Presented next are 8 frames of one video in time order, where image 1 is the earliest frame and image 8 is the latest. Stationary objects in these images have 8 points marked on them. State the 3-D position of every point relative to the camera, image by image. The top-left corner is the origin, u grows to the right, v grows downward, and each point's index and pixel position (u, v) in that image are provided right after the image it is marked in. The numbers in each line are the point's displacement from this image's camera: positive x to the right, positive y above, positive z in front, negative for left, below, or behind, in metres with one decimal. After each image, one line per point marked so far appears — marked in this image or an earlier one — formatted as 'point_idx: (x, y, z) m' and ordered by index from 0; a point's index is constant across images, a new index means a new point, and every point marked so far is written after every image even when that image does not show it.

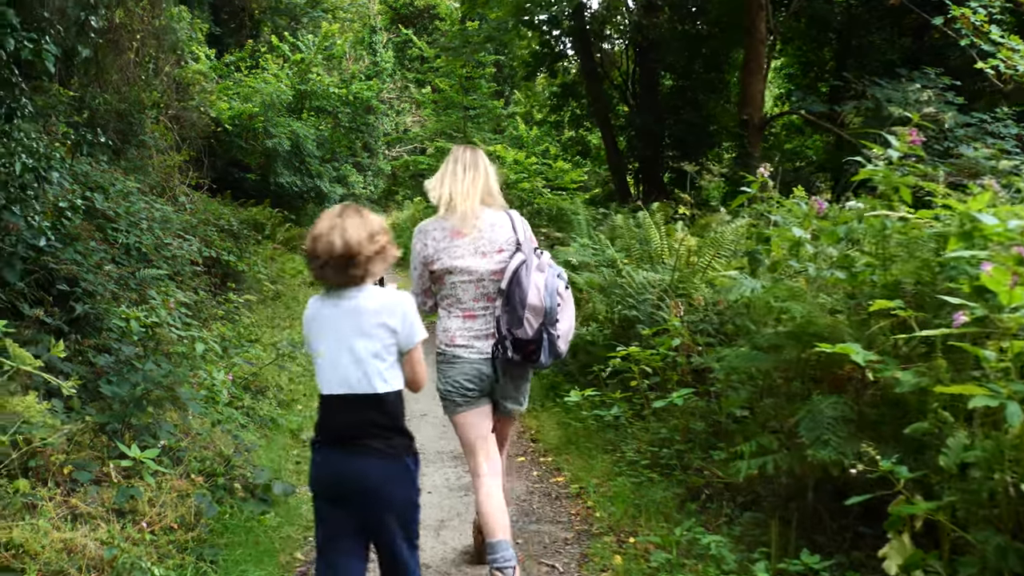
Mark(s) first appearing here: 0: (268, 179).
0: (-6.2, +2.8, +19.2) m
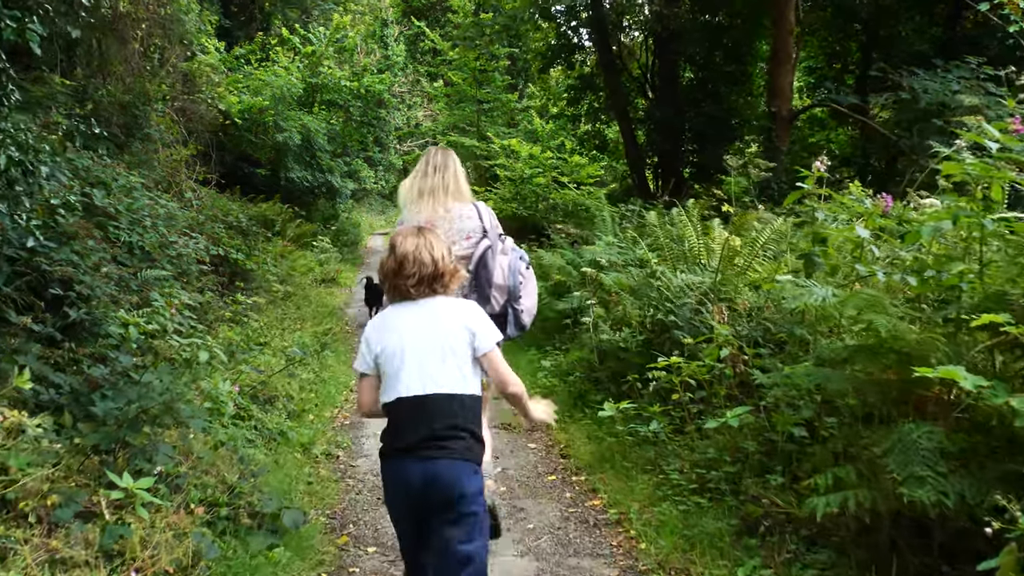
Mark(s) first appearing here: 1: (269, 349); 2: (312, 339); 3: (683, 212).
0: (-5.8, +2.8, +18.8) m
1: (-2.4, -0.6, +7.3) m
2: (-2.3, -0.6, +8.7) m
3: (+1.5, +0.7, +6.4) m
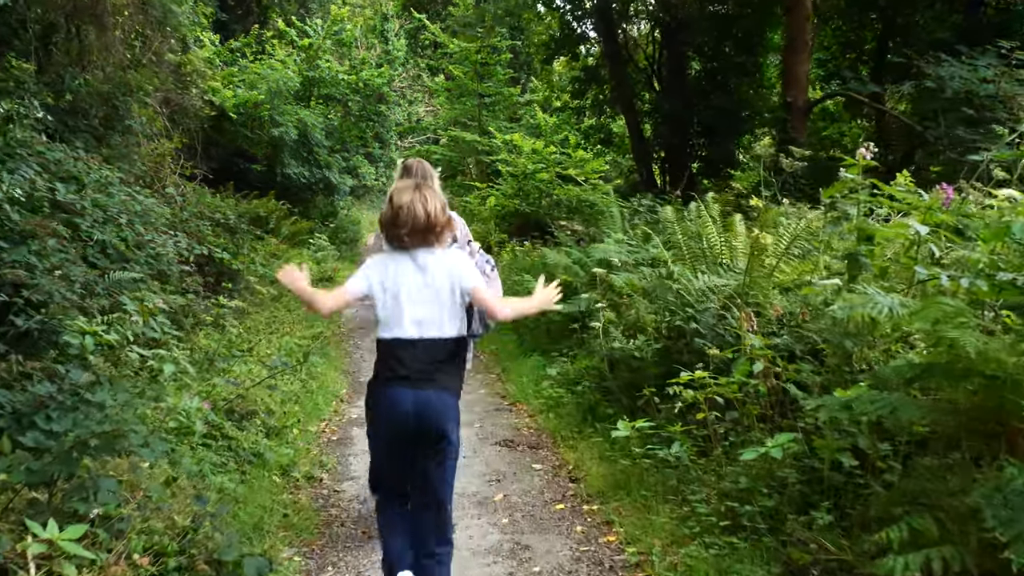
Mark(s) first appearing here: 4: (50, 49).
0: (-5.8, +2.9, +18.3) m
1: (-2.4, -0.6, +6.8) m
2: (-2.3, -0.6, +8.2) m
3: (+1.5, +0.7, +5.9) m
4: (-5.3, +2.7, +8.6) m
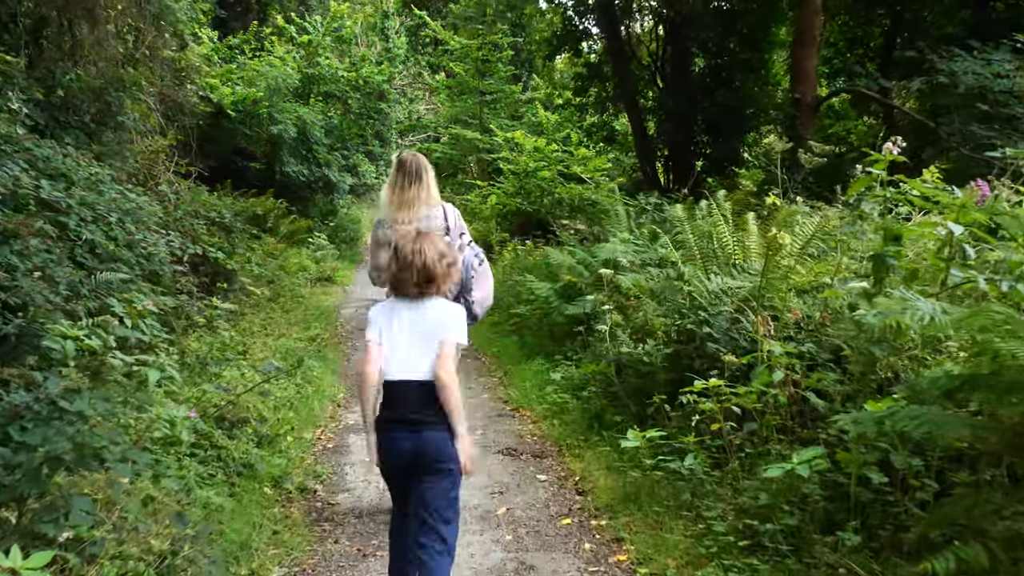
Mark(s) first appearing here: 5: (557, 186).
0: (-5.7, +2.9, +18.1) m
1: (-2.3, -0.6, +6.5) m
2: (-2.3, -0.6, +7.9) m
3: (+1.5, +0.7, +5.6) m
4: (-5.2, +2.7, +8.4) m
5: (+0.9, +2.0, +14.6) m
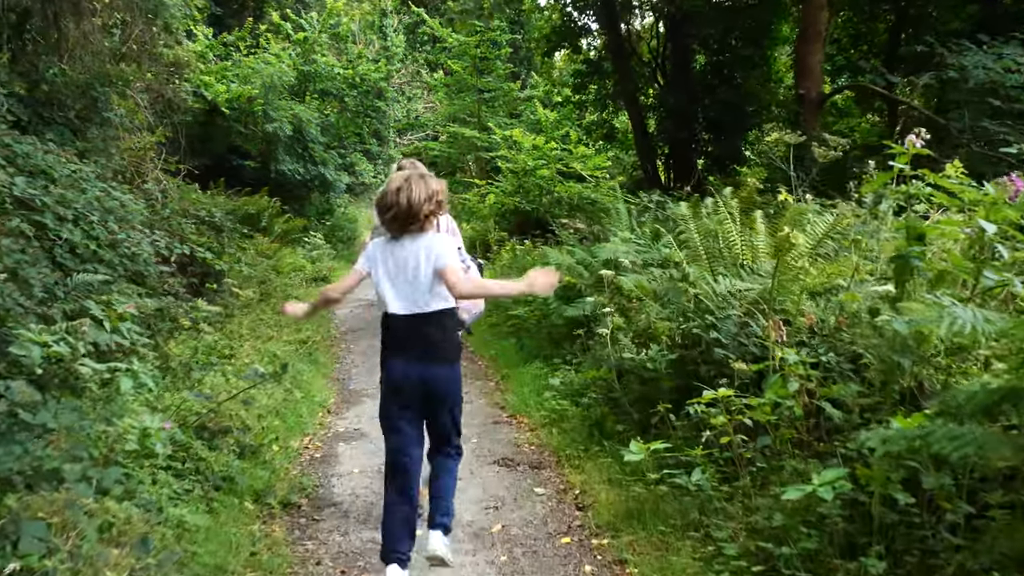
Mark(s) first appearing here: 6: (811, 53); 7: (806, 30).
0: (-5.8, +2.9, +17.8) m
1: (-2.4, -0.6, +6.3) m
2: (-2.3, -0.6, +7.7) m
3: (+1.5, +0.6, +5.4) m
4: (-5.3, +2.7, +8.1) m
5: (+0.8, +2.0, +14.4) m
6: (+4.0, +3.1, +10.1) m
7: (+3.9, +3.5, +10.0) m
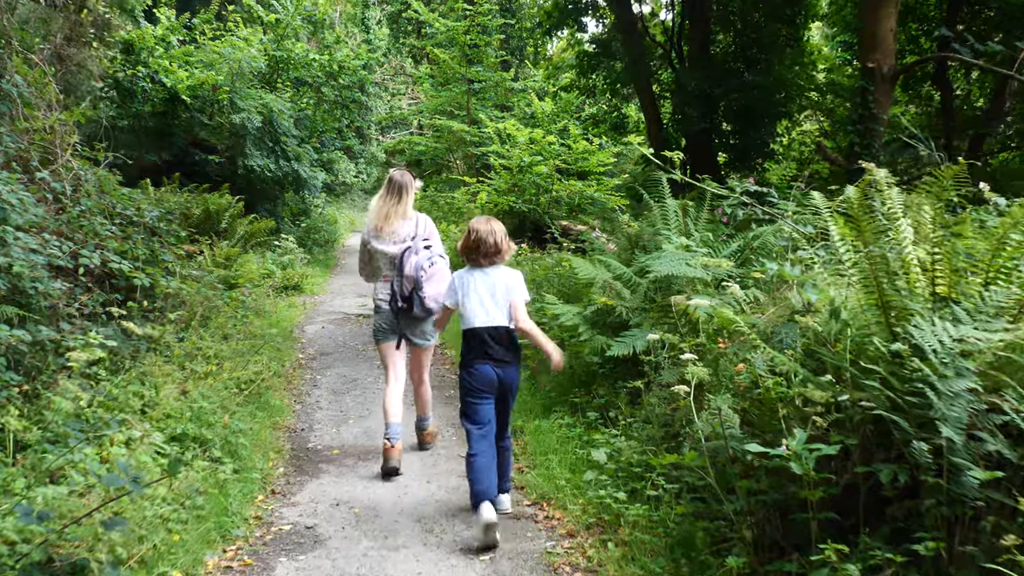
0: (-5.9, +2.7, +15.8) m
1: (-2.2, -0.8, +4.3) m
2: (-2.2, -0.8, +5.7) m
3: (+1.6, +0.5, +3.5) m
4: (-5.2, +2.5, +6.1) m
5: (+0.8, +1.8, +12.5) m
6: (+4.1, +3.0, +8.3) m
7: (+4.0, +3.3, +8.2) m
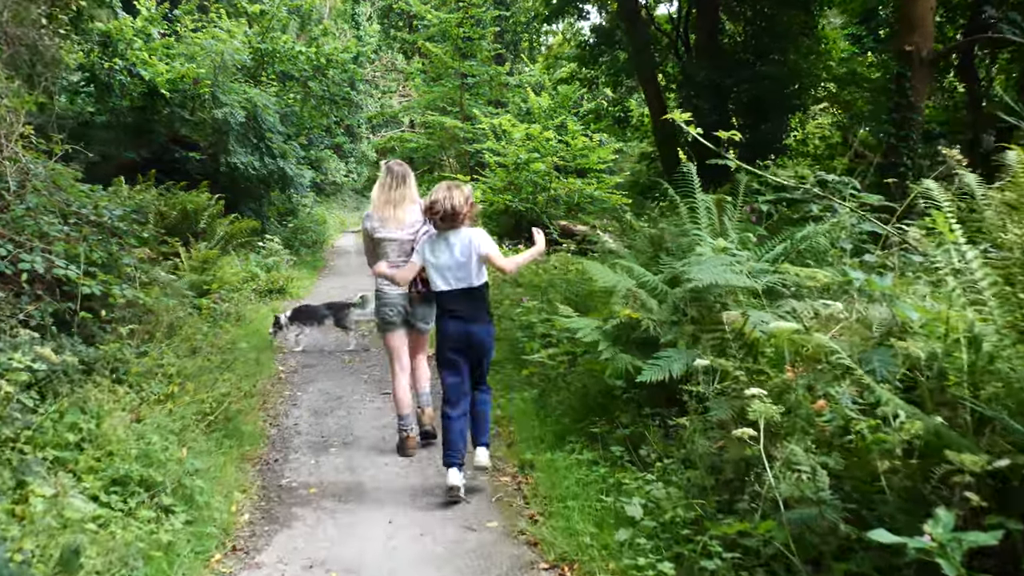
0: (-5.9, +2.6, +14.9) m
1: (-2.2, -0.9, +3.5) m
2: (-2.1, -0.9, +4.9) m
3: (+1.7, +0.4, +2.8) m
4: (-5.1, +2.5, +5.3) m
5: (+0.8, +1.7, +11.7) m
6: (+4.1, +2.9, +7.5) m
7: (+4.0, +3.2, +7.5) m
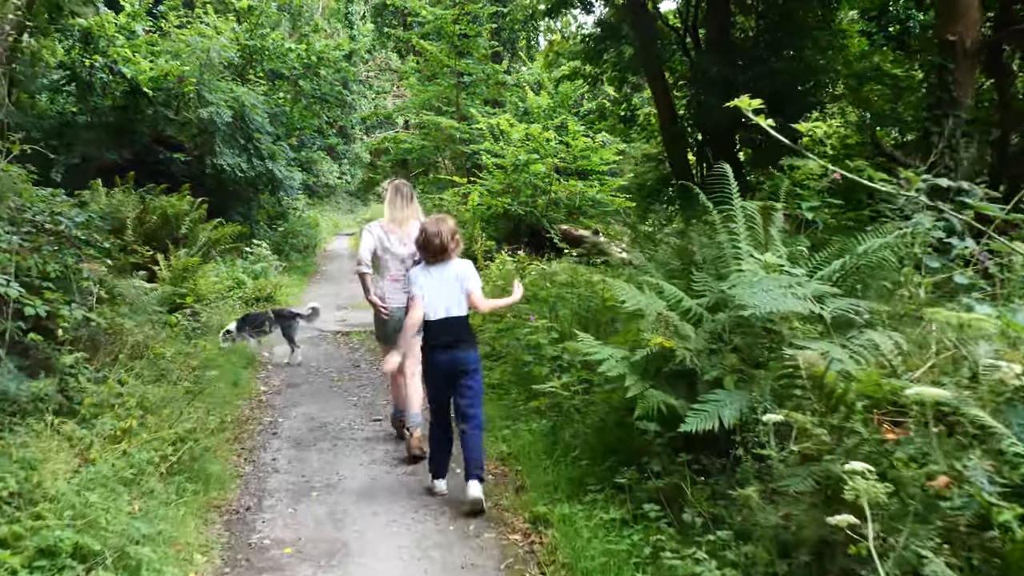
0: (-6.0, +2.4, +14.2) m
1: (-2.1, -1.0, +2.8) m
2: (-2.1, -1.0, +4.2) m
3: (+1.8, +0.3, +2.1) m
4: (-5.1, +2.3, +4.5) m
5: (+0.8, +1.6, +11.0) m
6: (+4.1, +2.8, +6.9) m
7: (+4.0, +3.1, +6.8) m
